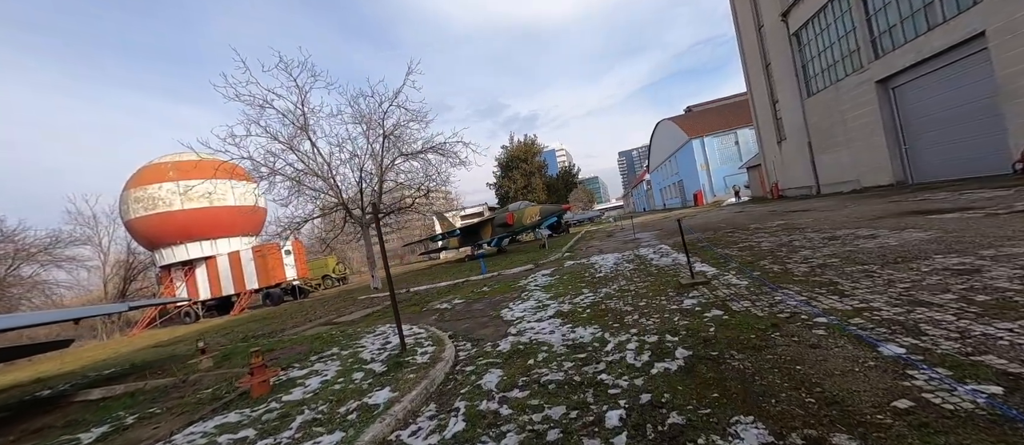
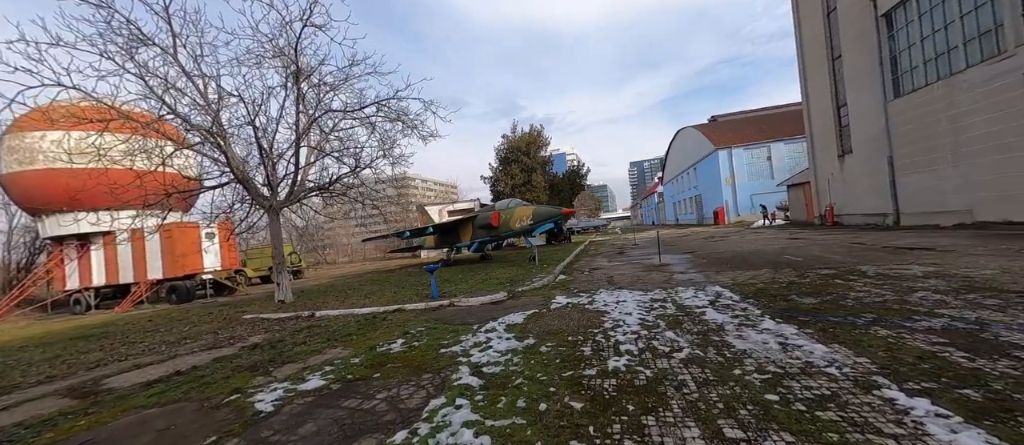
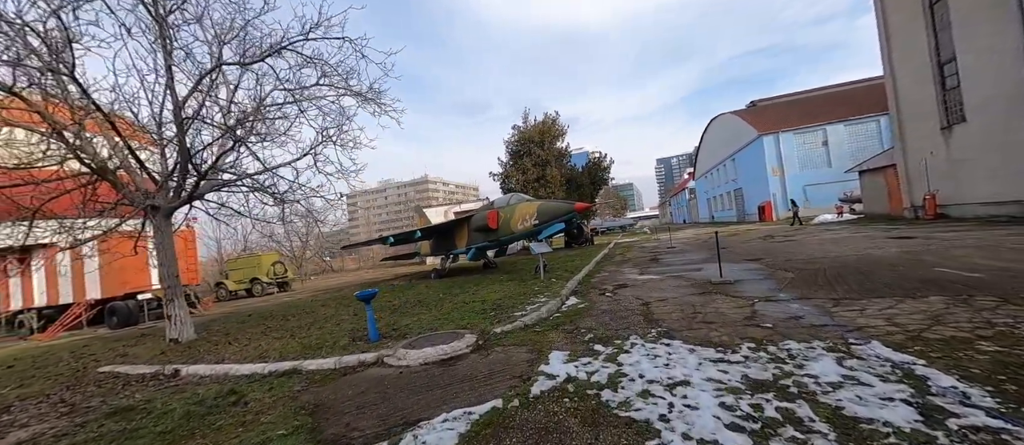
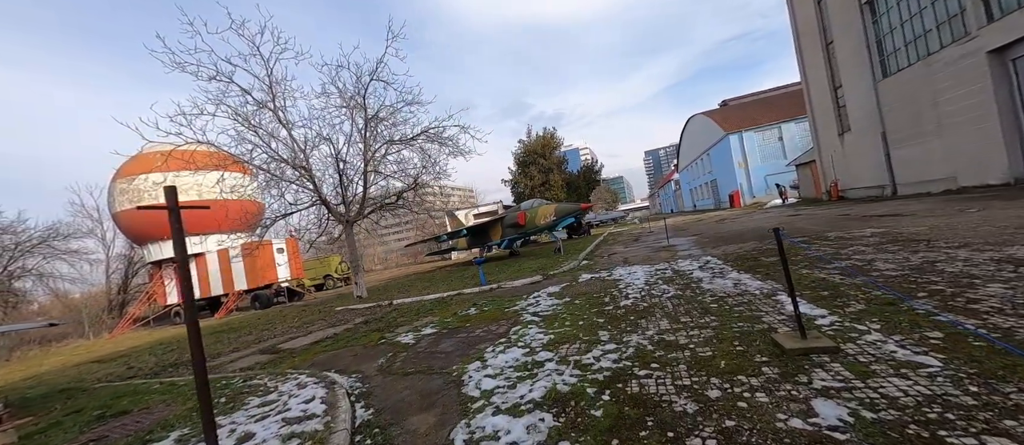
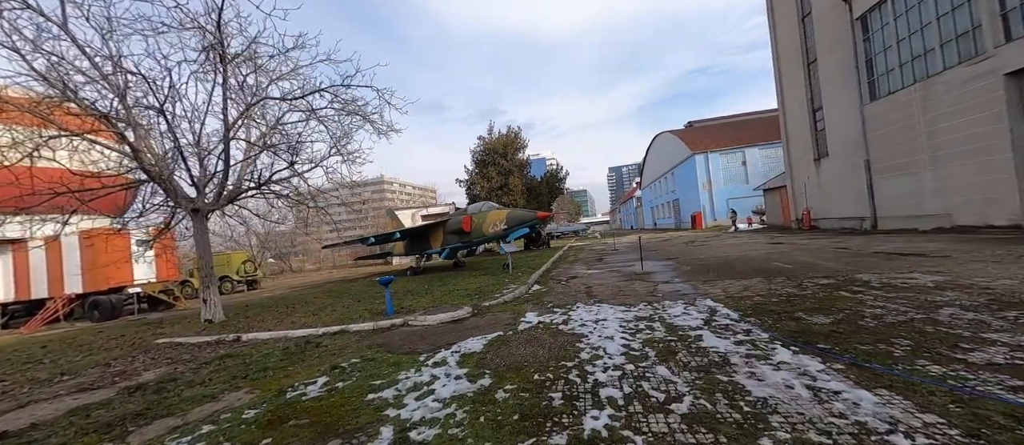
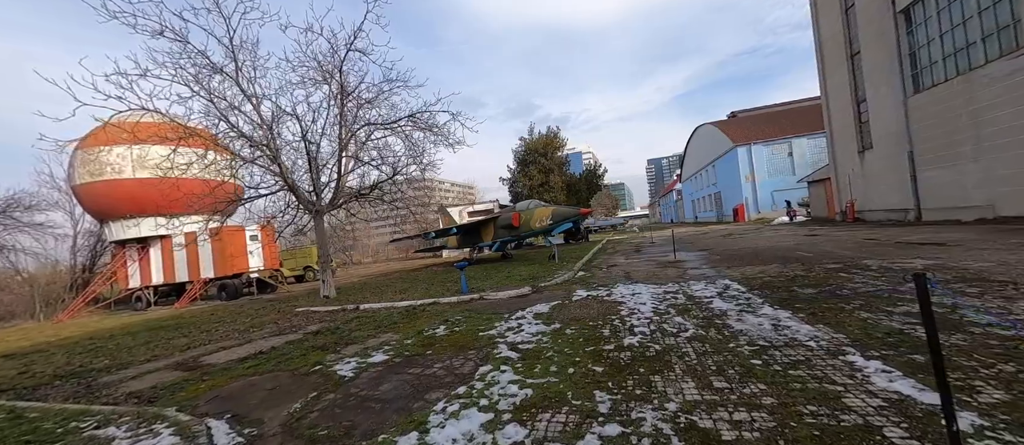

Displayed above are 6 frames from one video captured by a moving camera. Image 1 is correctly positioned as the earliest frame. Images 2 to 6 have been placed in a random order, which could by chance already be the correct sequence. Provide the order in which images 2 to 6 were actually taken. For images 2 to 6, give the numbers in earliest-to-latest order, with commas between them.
4, 6, 2, 5, 3
